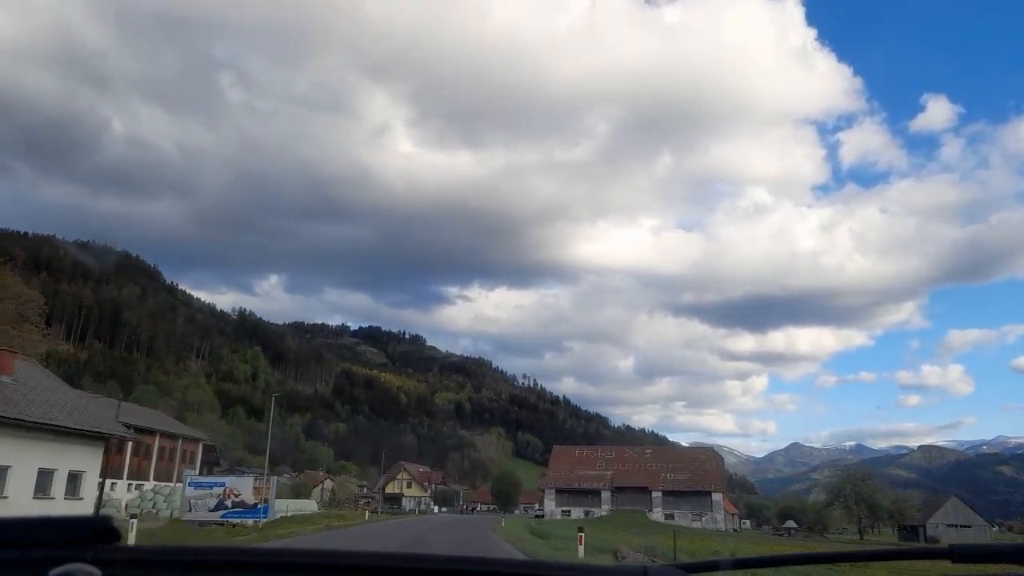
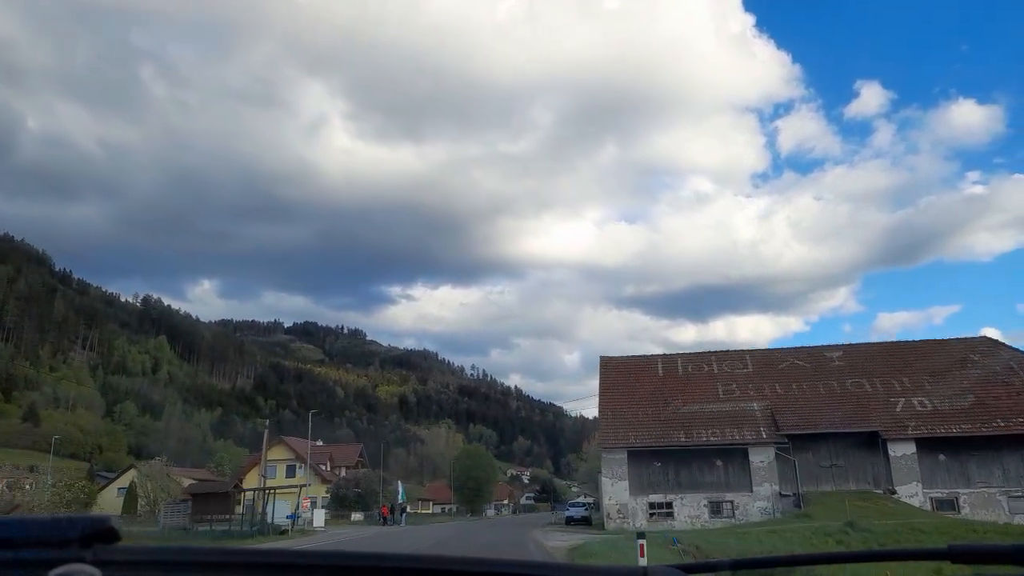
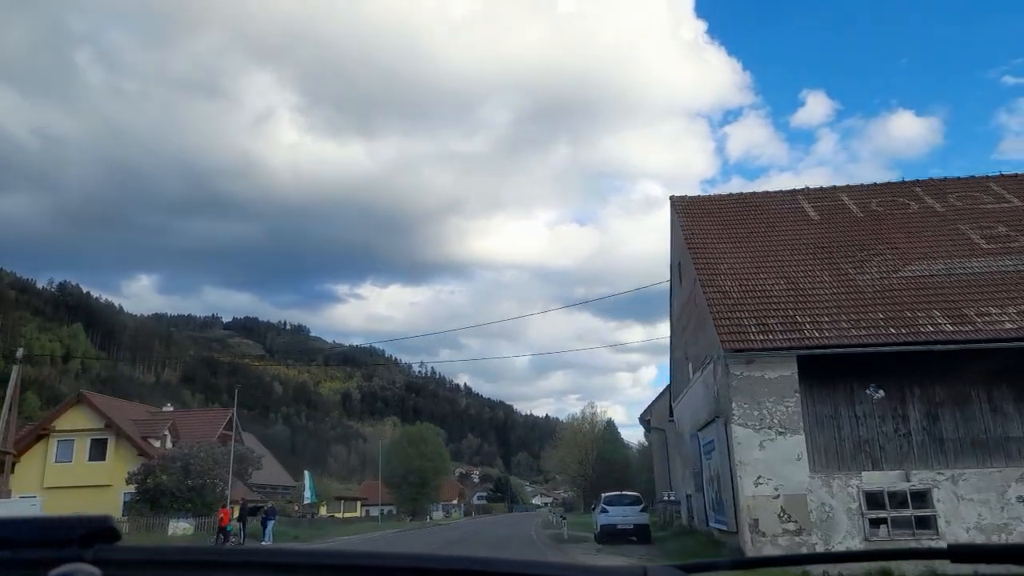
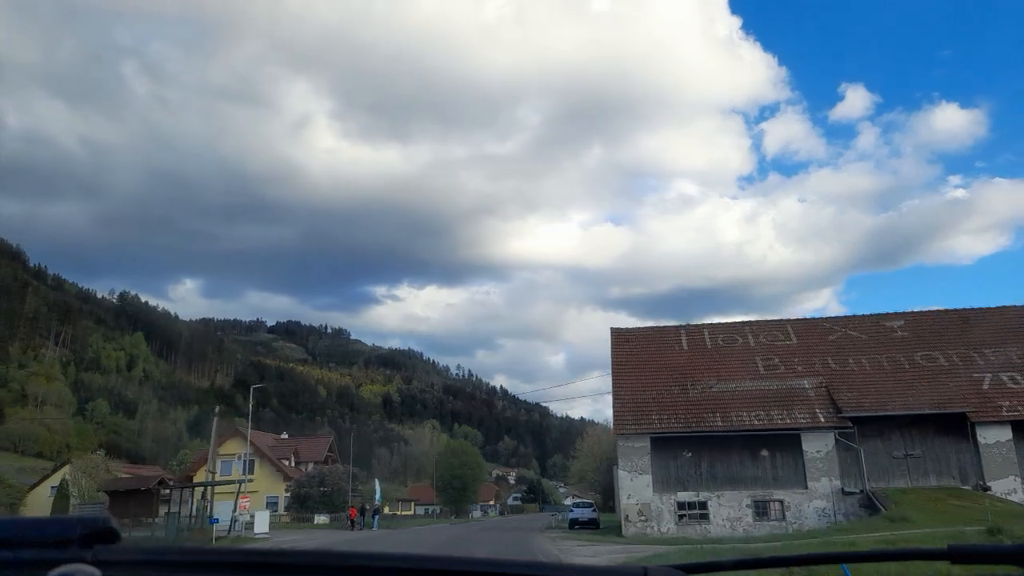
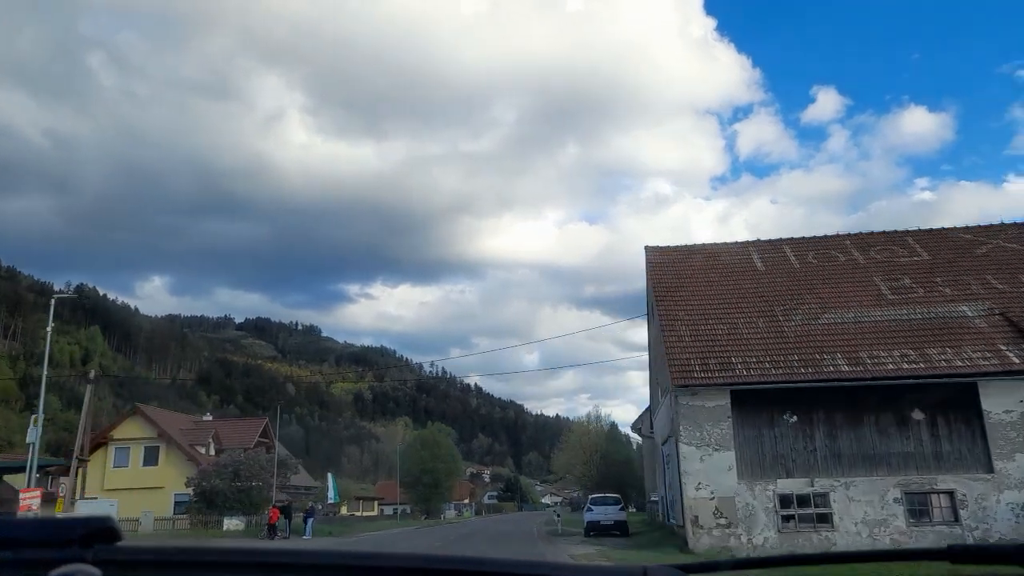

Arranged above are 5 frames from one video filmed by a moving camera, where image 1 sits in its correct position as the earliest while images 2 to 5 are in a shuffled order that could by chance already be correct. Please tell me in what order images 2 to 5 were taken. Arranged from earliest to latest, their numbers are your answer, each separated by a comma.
2, 4, 5, 3
